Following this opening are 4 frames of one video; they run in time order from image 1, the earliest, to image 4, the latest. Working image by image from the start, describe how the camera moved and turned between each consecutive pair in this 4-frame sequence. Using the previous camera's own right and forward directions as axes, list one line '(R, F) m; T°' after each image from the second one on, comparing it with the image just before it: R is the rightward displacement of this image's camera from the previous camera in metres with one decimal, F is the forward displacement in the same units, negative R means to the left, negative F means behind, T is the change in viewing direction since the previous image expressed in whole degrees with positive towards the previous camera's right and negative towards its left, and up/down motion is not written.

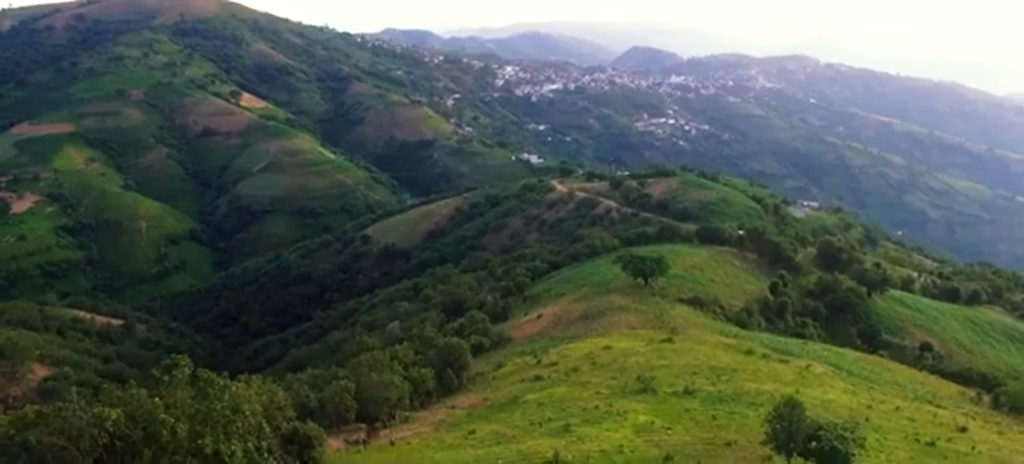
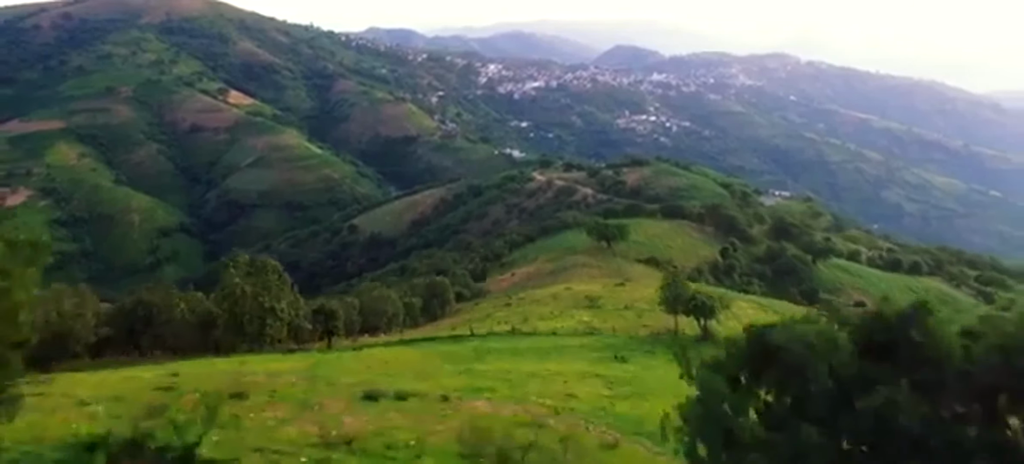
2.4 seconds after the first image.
(+1.1, -19.3) m; +1°
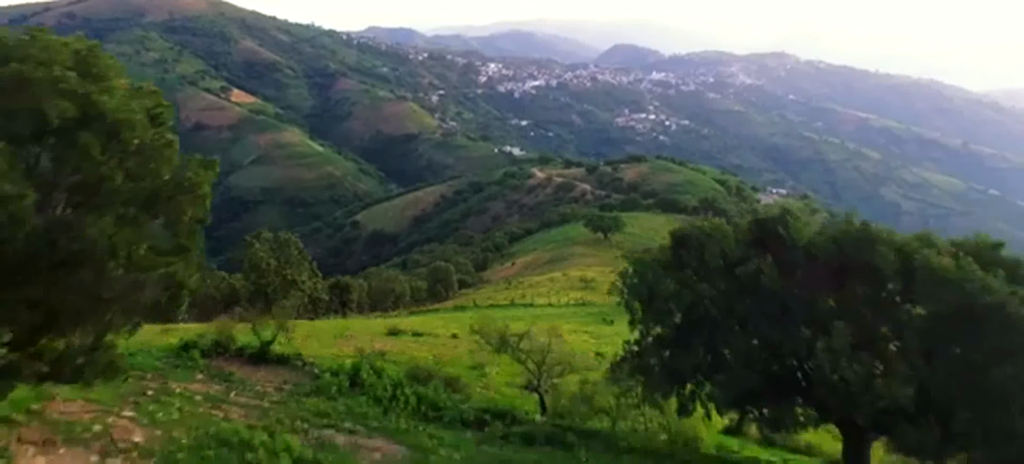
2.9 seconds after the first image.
(+0.1, -6.7) m; 0°
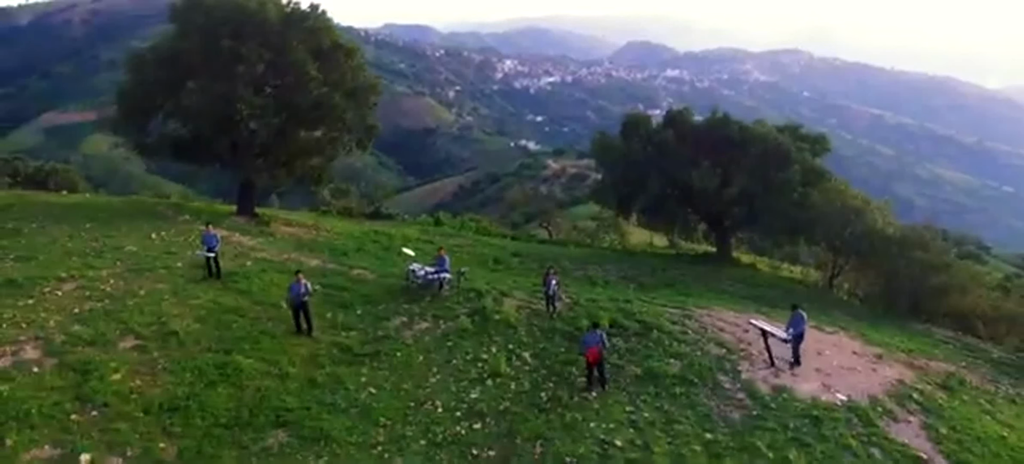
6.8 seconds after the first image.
(-0.2, -16.7) m; -1°
